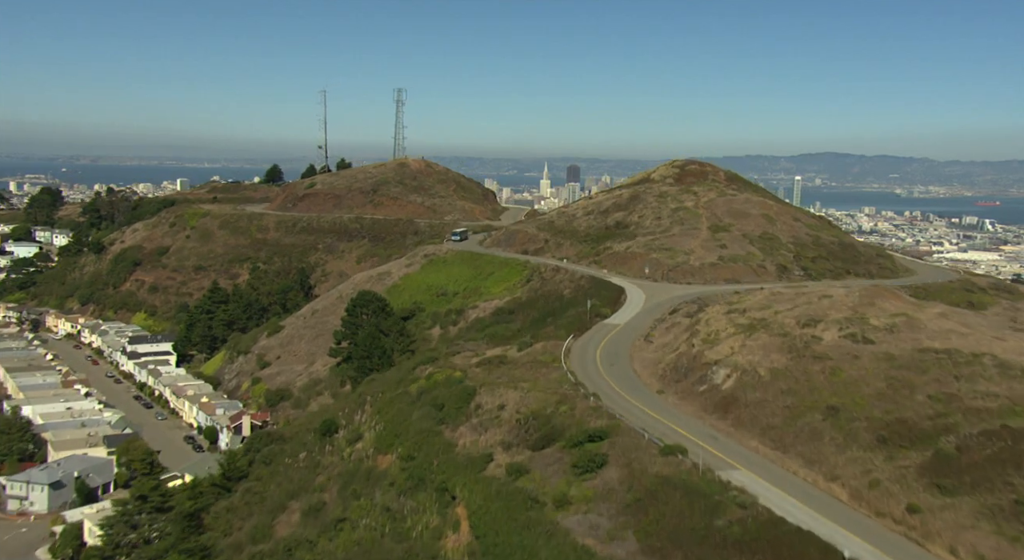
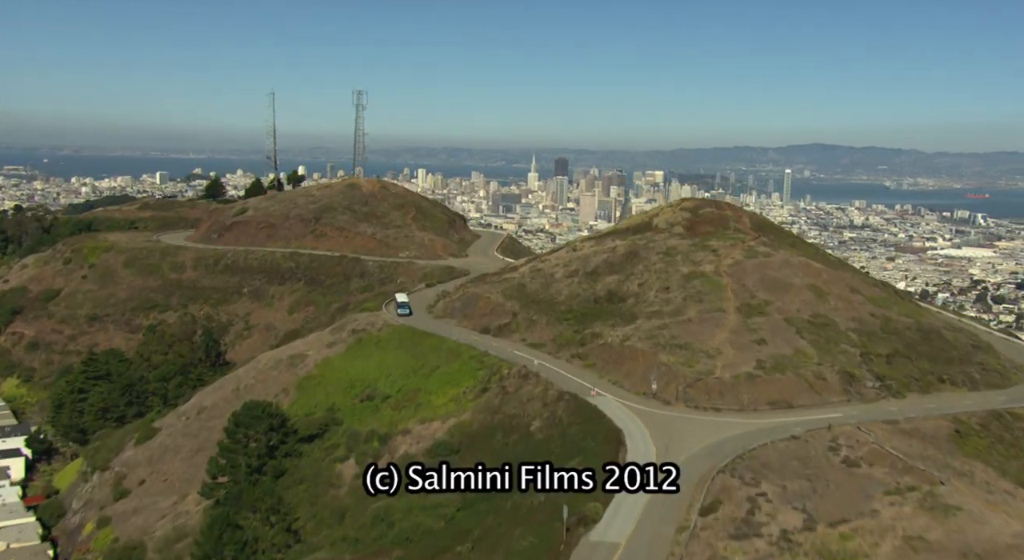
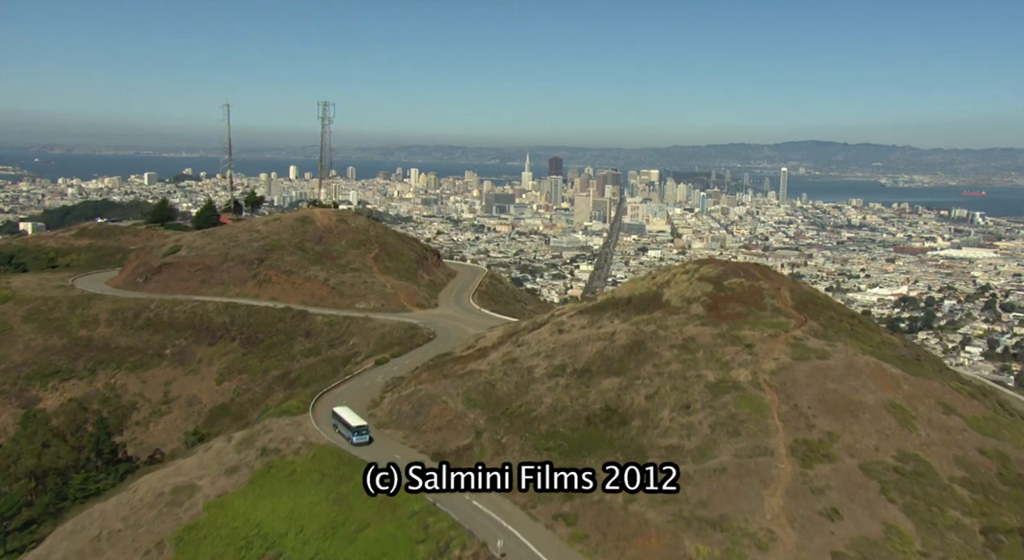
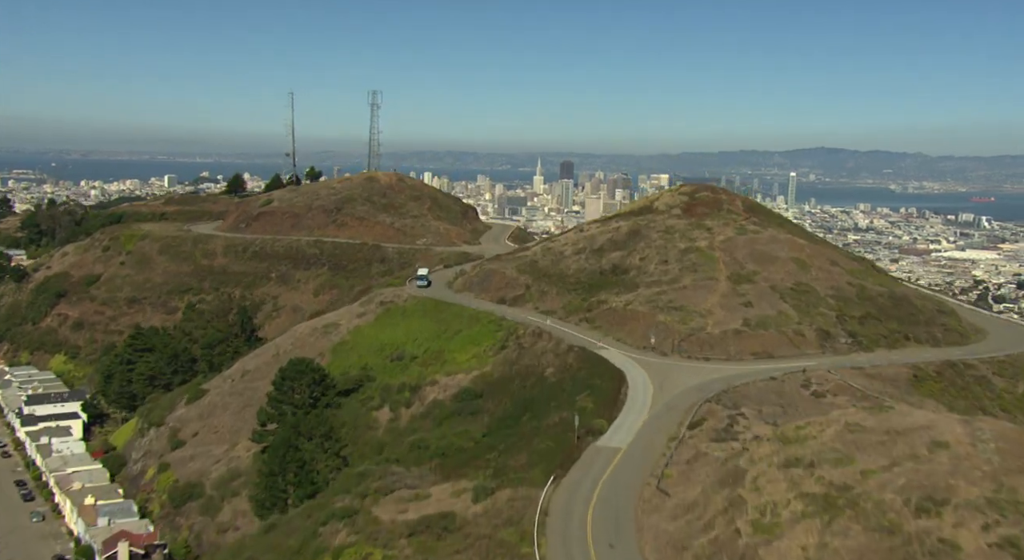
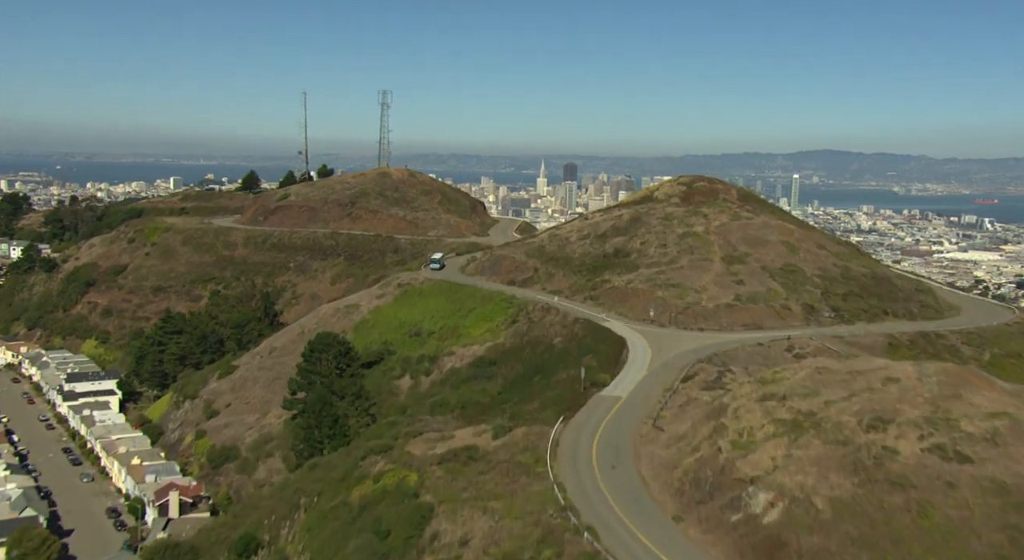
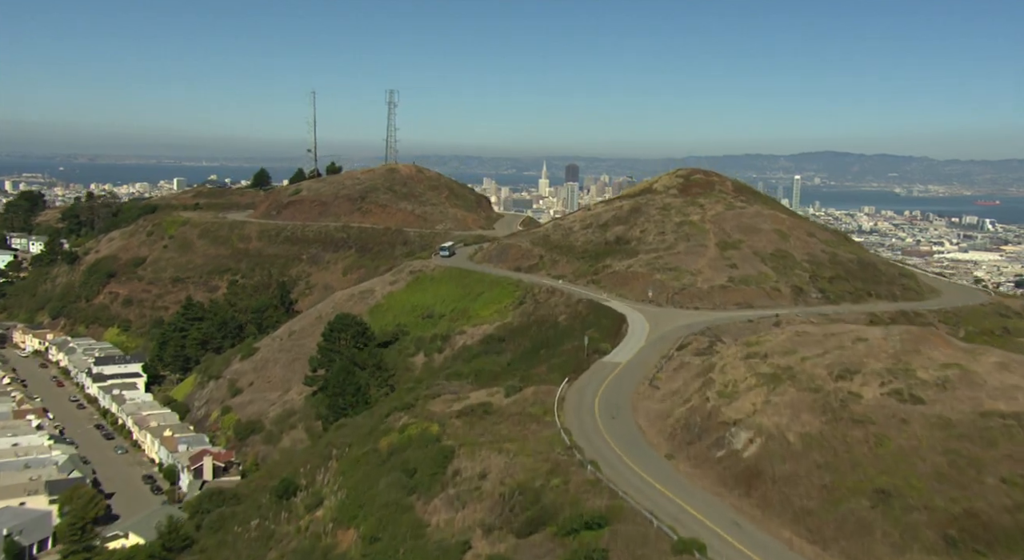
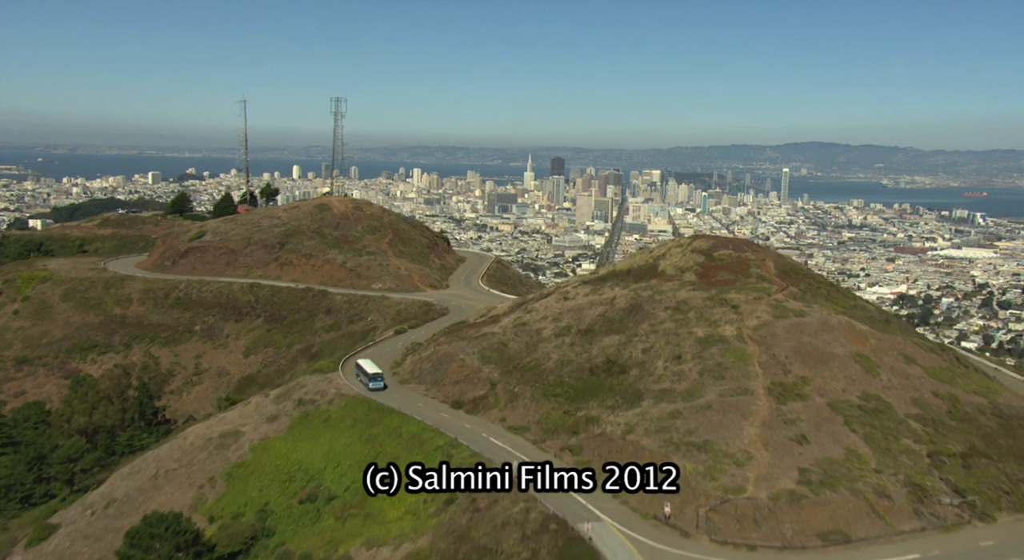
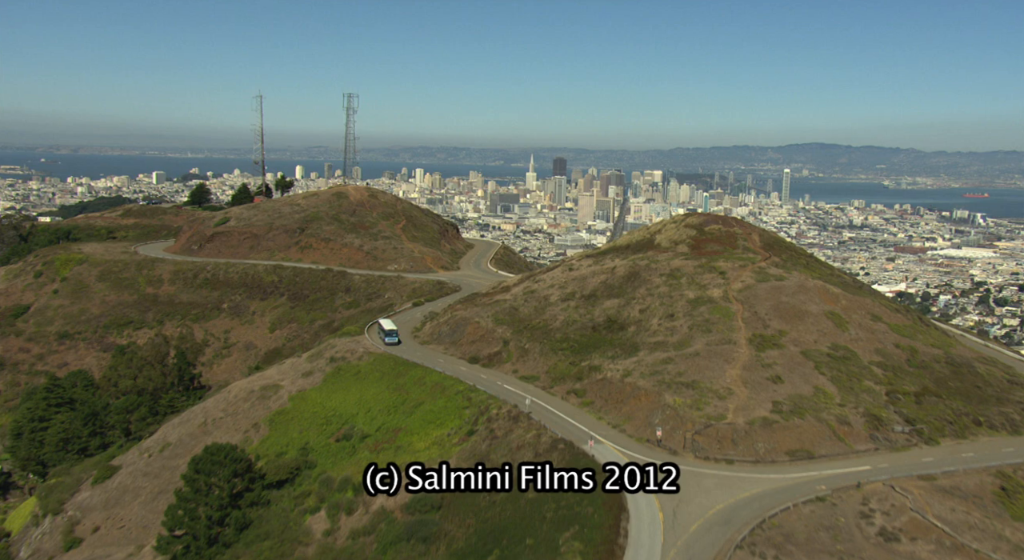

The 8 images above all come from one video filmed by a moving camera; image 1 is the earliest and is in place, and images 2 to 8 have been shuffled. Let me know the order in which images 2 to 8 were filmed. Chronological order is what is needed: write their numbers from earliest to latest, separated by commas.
6, 5, 4, 2, 8, 7, 3
